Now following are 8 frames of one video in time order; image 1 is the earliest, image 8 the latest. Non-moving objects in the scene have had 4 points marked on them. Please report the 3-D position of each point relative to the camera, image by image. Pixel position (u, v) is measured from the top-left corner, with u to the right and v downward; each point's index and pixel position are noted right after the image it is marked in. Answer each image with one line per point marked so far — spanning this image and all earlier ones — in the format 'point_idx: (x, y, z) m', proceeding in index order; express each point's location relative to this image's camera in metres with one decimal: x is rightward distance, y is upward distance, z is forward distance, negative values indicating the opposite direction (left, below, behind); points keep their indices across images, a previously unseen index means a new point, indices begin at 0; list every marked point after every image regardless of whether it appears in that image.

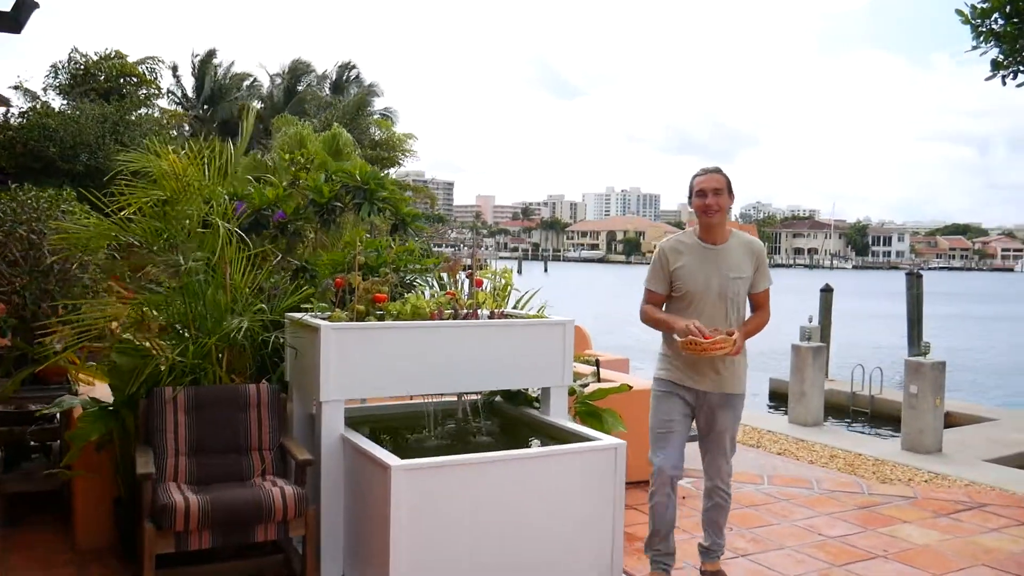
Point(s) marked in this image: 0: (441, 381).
0: (-0.4, -0.6, +4.6) m
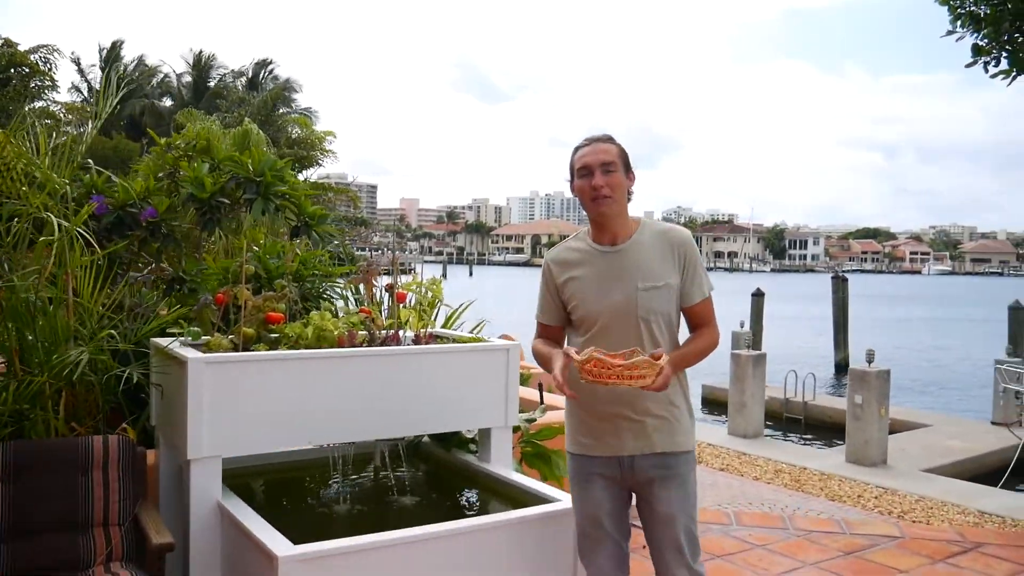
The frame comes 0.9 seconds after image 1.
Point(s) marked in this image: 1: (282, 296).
0: (-0.7, -0.6, +3.6) m
1: (-1.2, -0.1, +4.2) m
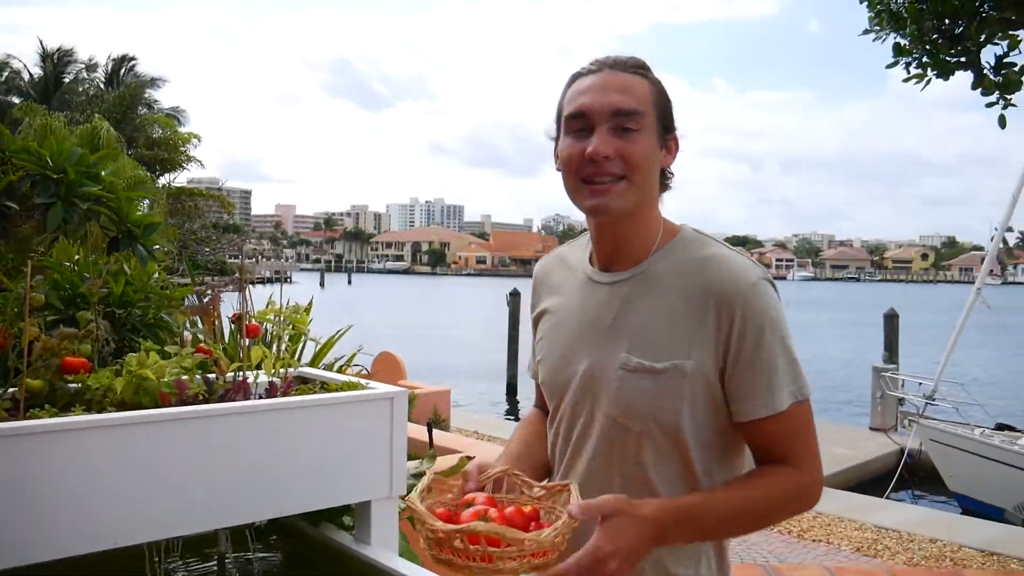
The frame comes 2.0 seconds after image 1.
0: (-1.1, -0.8, +2.7) m
1: (-1.7, -0.2, +3.2) m
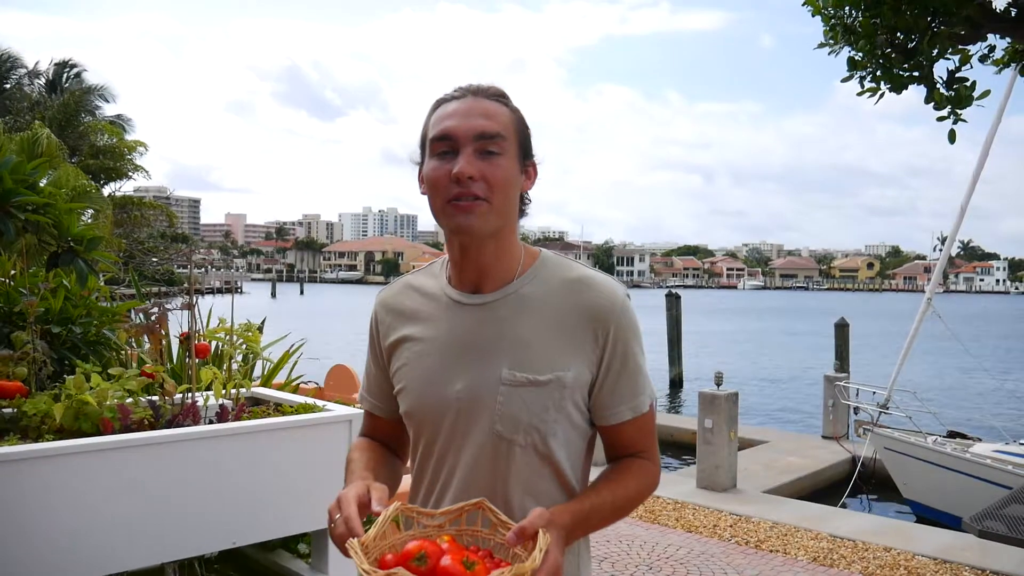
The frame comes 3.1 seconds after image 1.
0: (-1.2, -0.8, +2.6) m
1: (-1.8, -0.2, +3.1) m
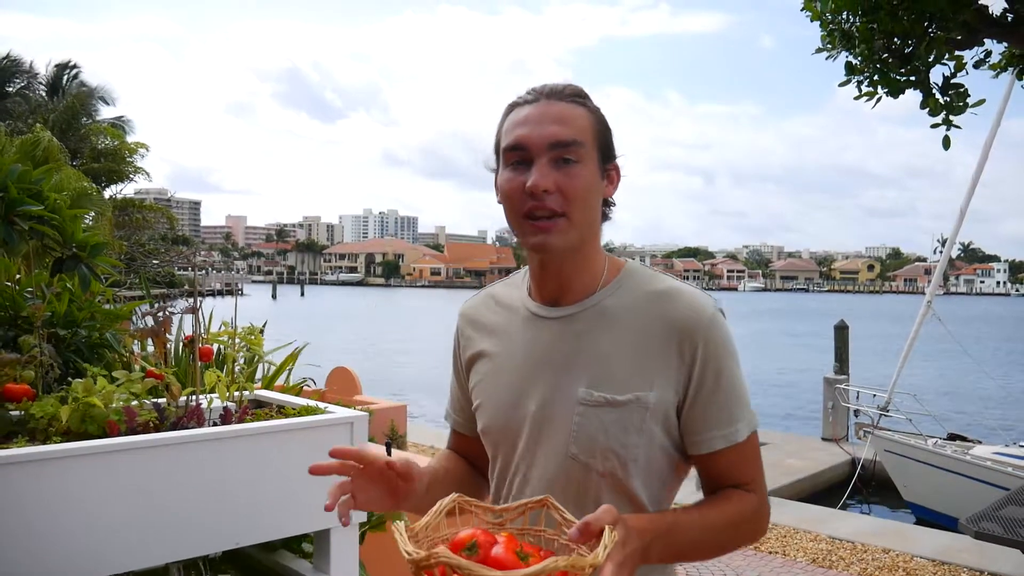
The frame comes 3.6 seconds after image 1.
0: (-1.2, -0.8, +2.6) m
1: (-1.8, -0.3, +3.1) m
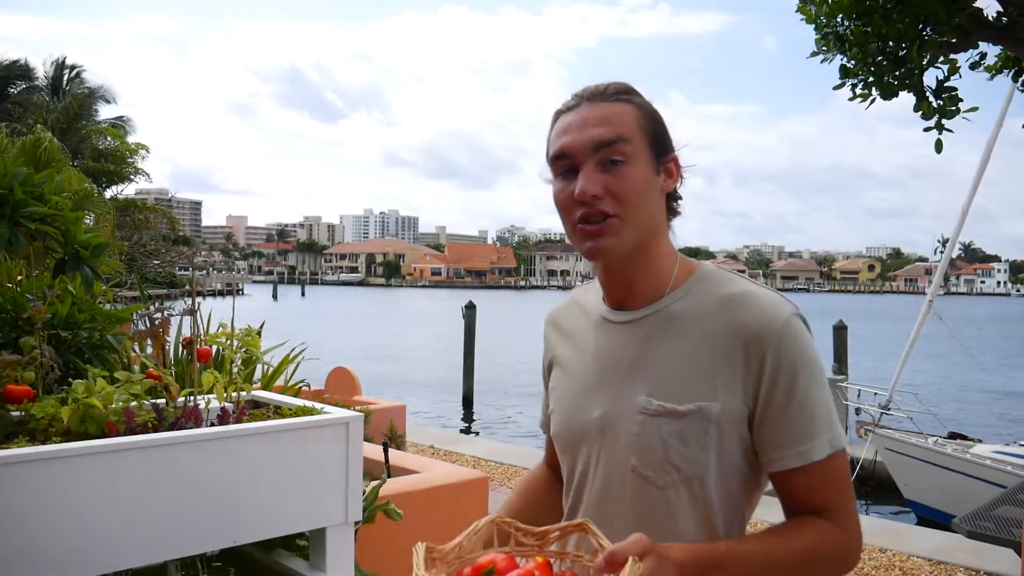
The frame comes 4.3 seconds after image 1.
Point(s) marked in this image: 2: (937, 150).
0: (-1.3, -0.8, +2.6) m
1: (-1.8, -0.3, +3.1) m
2: (+2.2, +0.7, +4.2) m
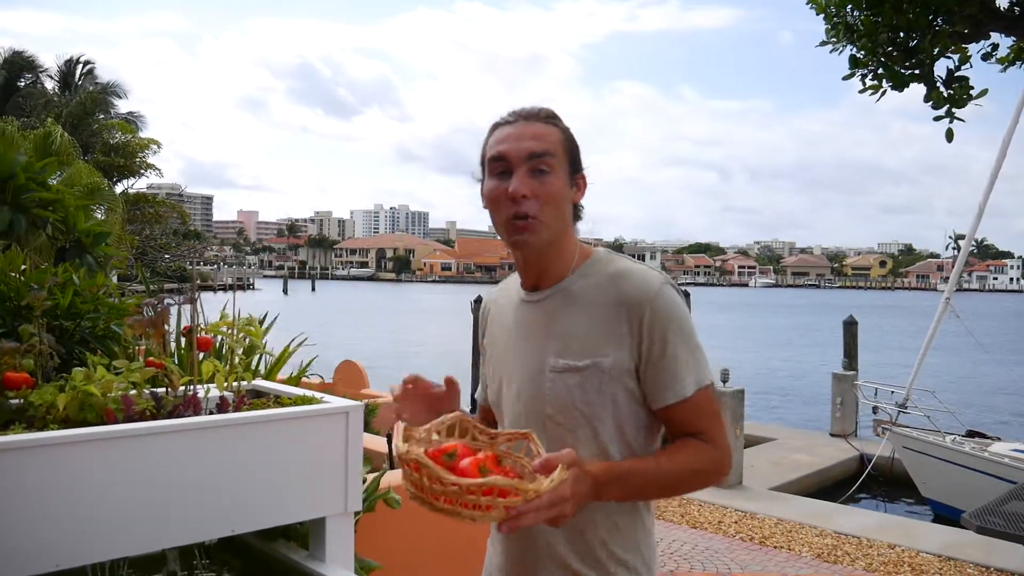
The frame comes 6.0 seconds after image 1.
0: (-1.3, -0.8, +2.6) m
1: (-1.8, -0.2, +3.1) m
2: (+2.2, +0.7, +4.1) m
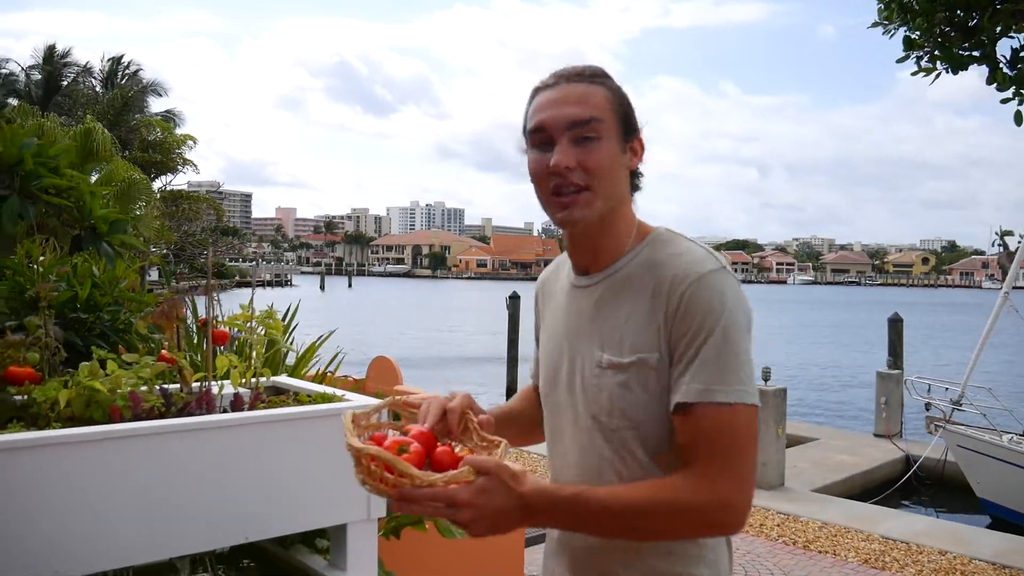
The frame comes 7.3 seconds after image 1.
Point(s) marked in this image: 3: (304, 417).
0: (-1.2, -0.8, +2.5) m
1: (-1.7, -0.2, +3.0) m
2: (+2.3, +0.8, +3.8) m
3: (-0.8, -0.4, +2.8) m
